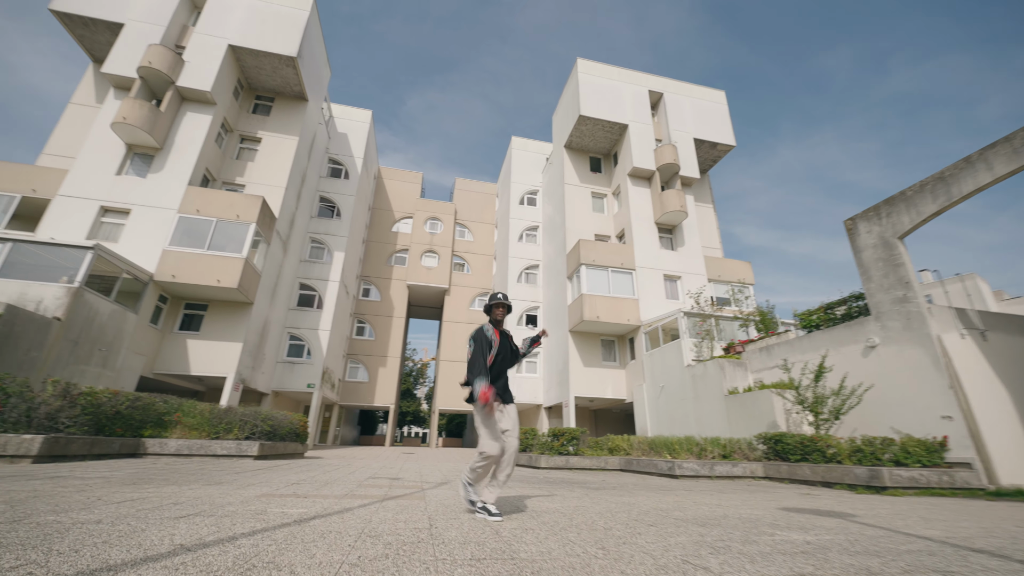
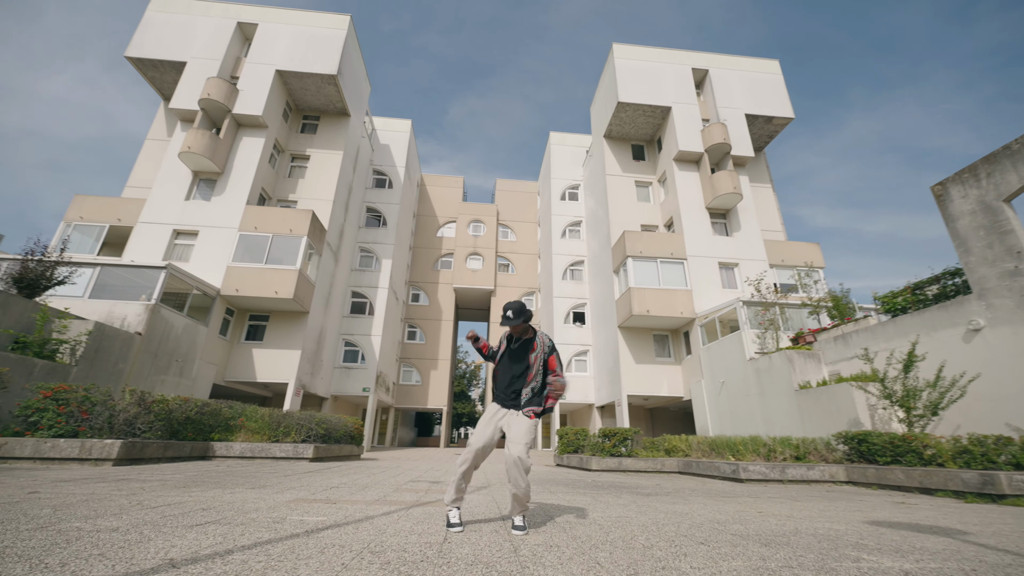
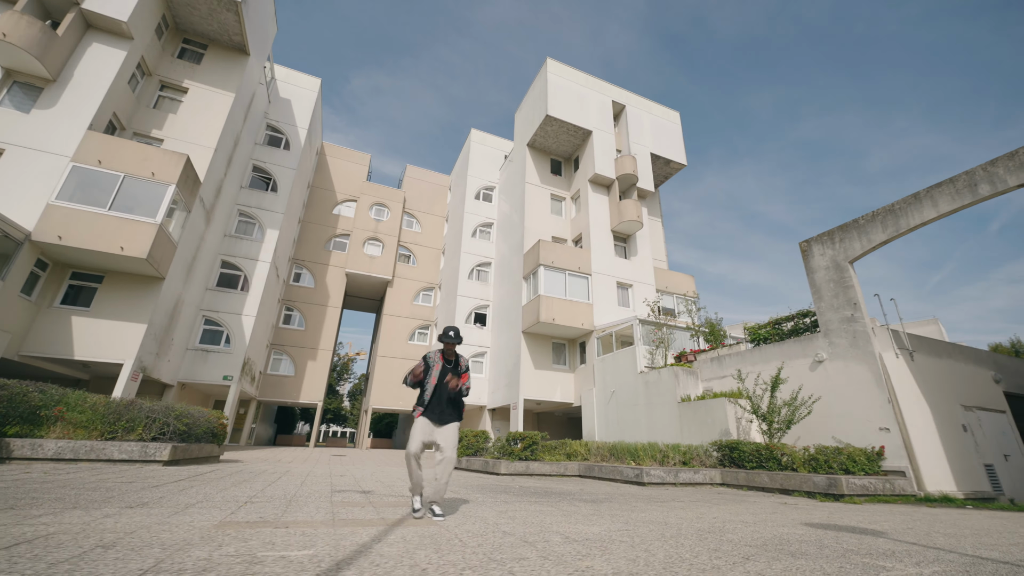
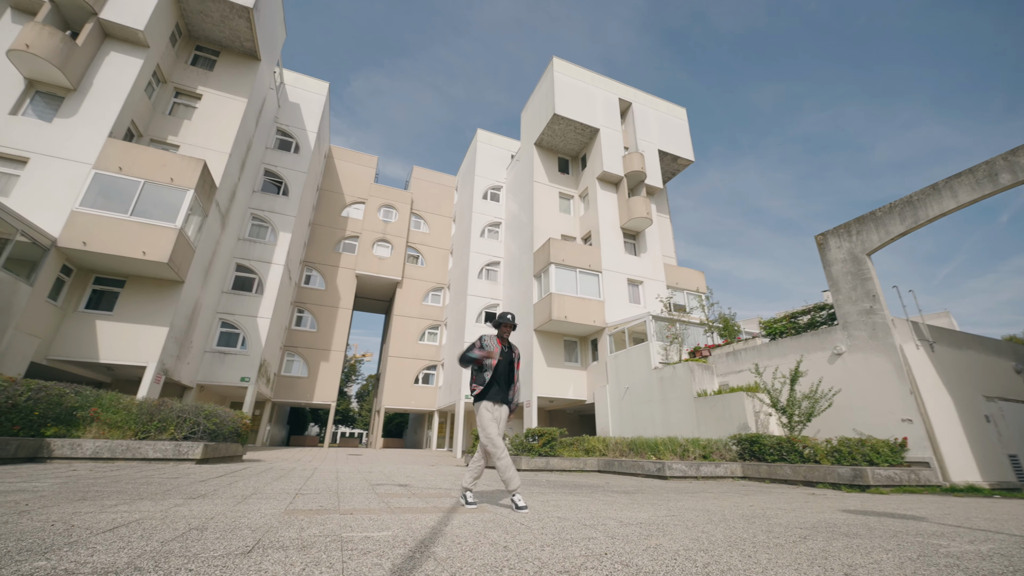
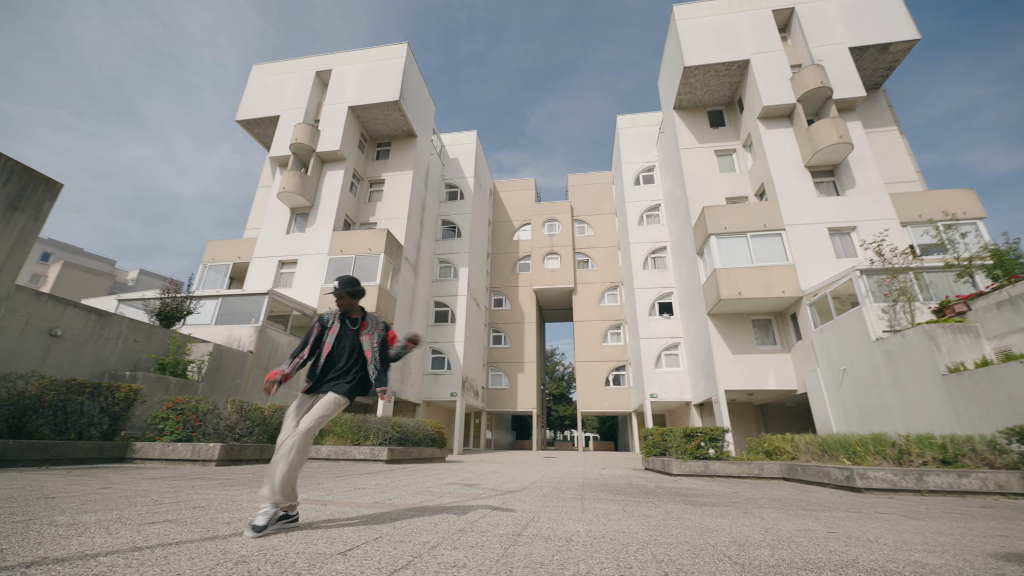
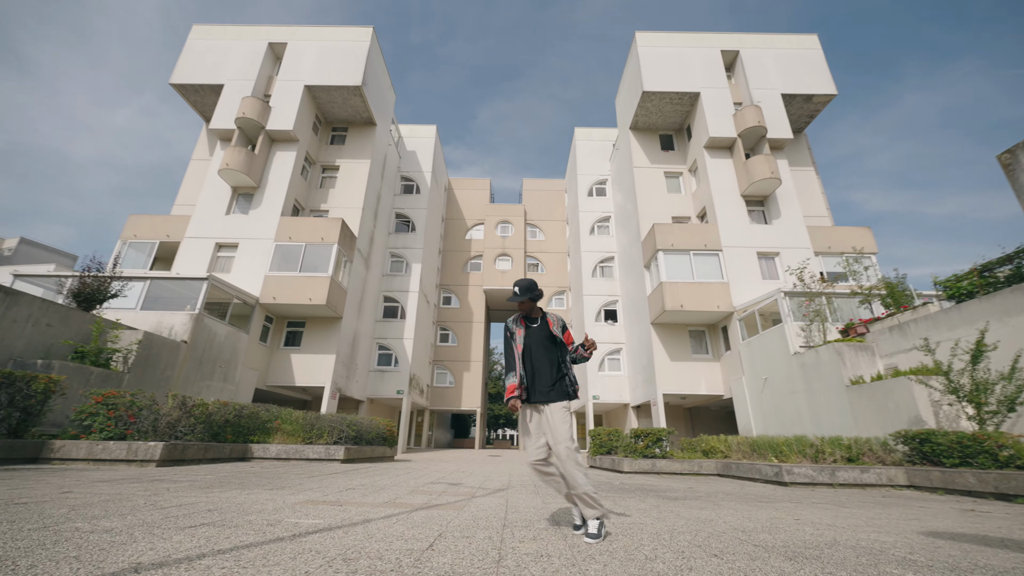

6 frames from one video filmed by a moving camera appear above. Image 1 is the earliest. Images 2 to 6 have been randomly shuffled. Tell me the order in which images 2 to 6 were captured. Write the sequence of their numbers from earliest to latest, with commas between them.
2, 6, 5, 3, 4
